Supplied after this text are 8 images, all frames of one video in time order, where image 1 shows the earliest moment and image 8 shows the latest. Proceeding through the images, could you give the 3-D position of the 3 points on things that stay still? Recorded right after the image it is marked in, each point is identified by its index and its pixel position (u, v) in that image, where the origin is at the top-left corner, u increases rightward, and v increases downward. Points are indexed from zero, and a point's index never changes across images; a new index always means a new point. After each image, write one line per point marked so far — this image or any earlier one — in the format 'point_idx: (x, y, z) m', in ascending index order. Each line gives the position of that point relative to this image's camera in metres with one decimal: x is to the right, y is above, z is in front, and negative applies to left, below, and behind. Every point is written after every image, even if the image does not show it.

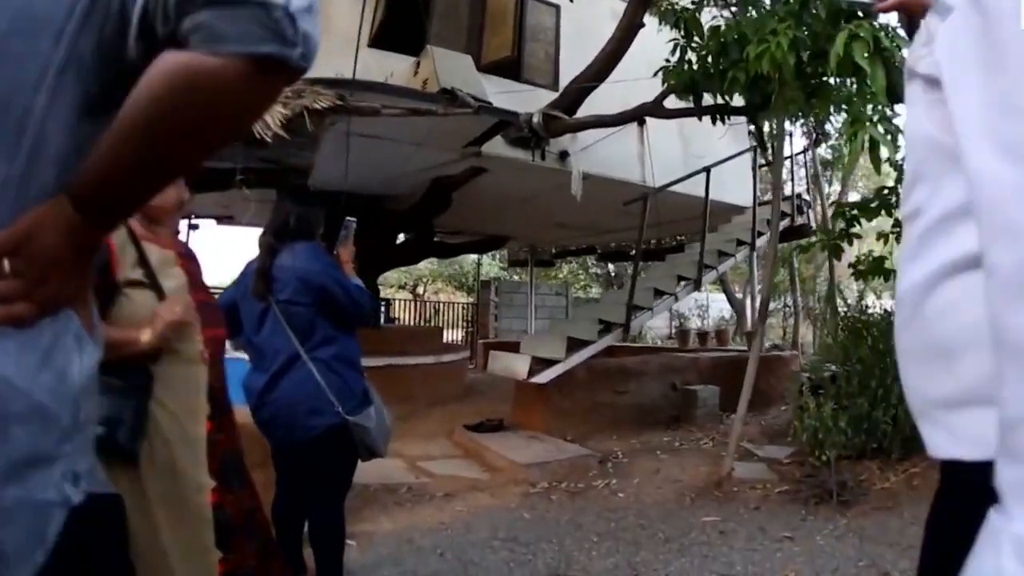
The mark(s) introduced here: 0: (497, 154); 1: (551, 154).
0: (-0.1, +0.8, +6.5) m
1: (+0.3, +0.8, +6.8) m
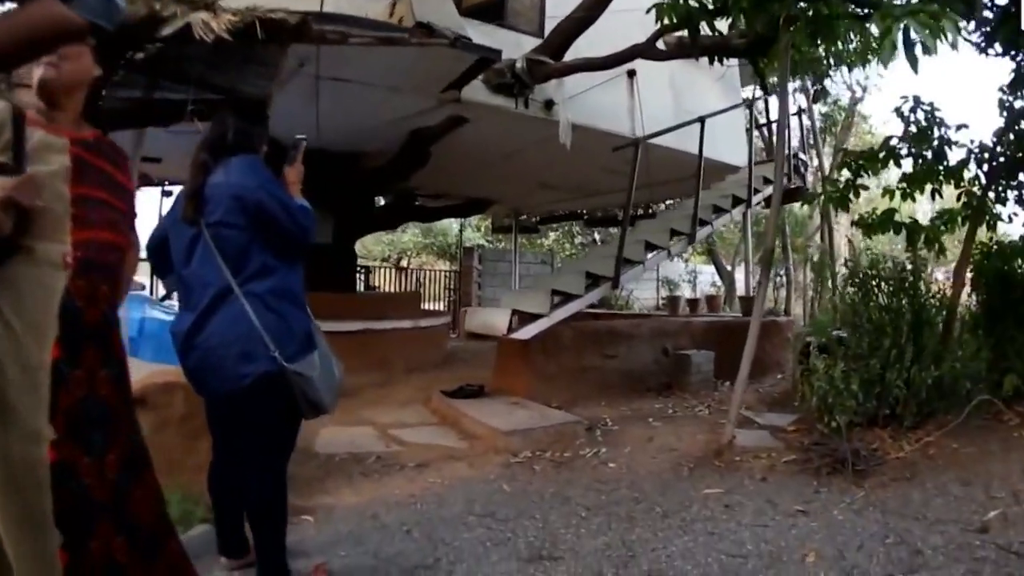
0: (-0.2, +1.0, +6.1) m
1: (+0.2, +1.1, +6.4) m
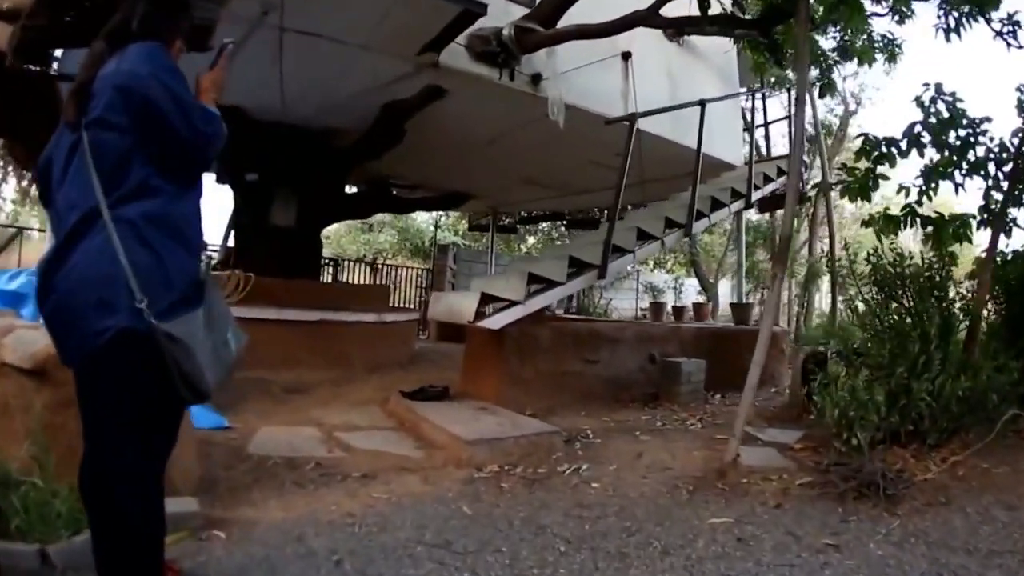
0: (-0.3, +1.0, +5.4) m
1: (+0.1, +1.1, +5.7) m
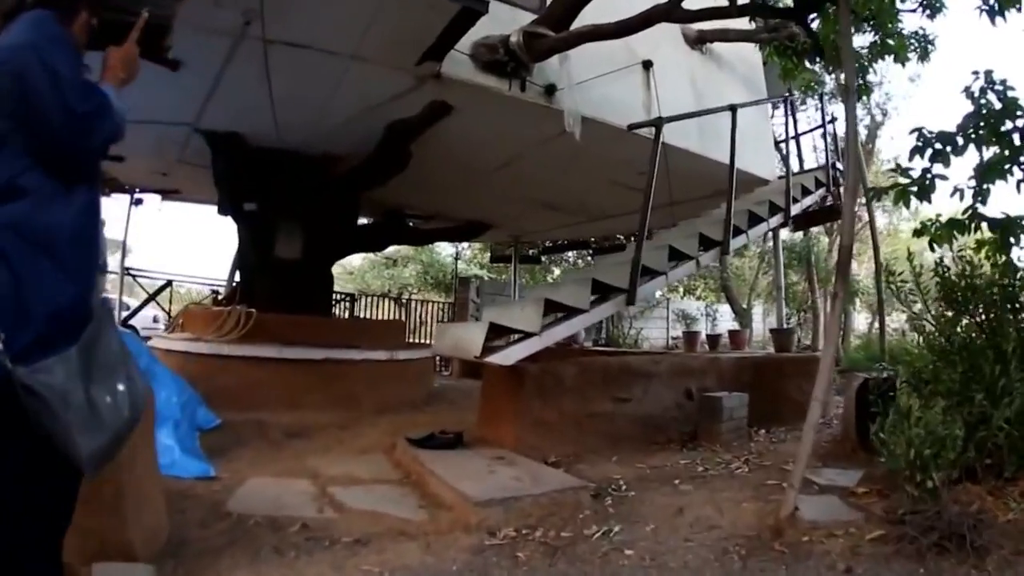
0: (-0.2, +0.9, +4.9) m
1: (+0.1, +0.9, +5.2) m
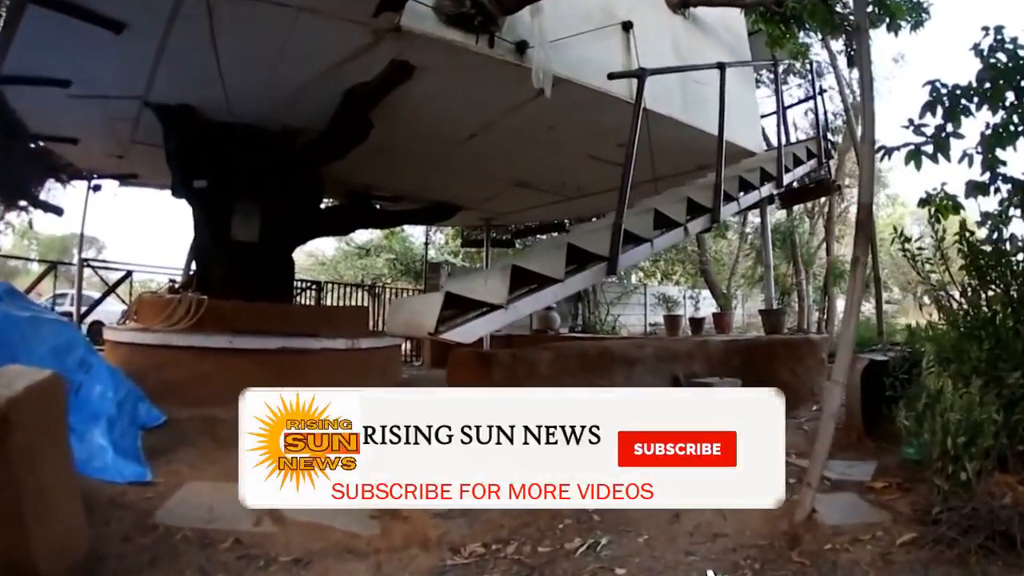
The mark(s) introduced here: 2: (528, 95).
0: (-0.3, +1.0, +4.4) m
1: (0.0, +1.0, +4.7) m
2: (+0.1, +0.9, +5.3) m
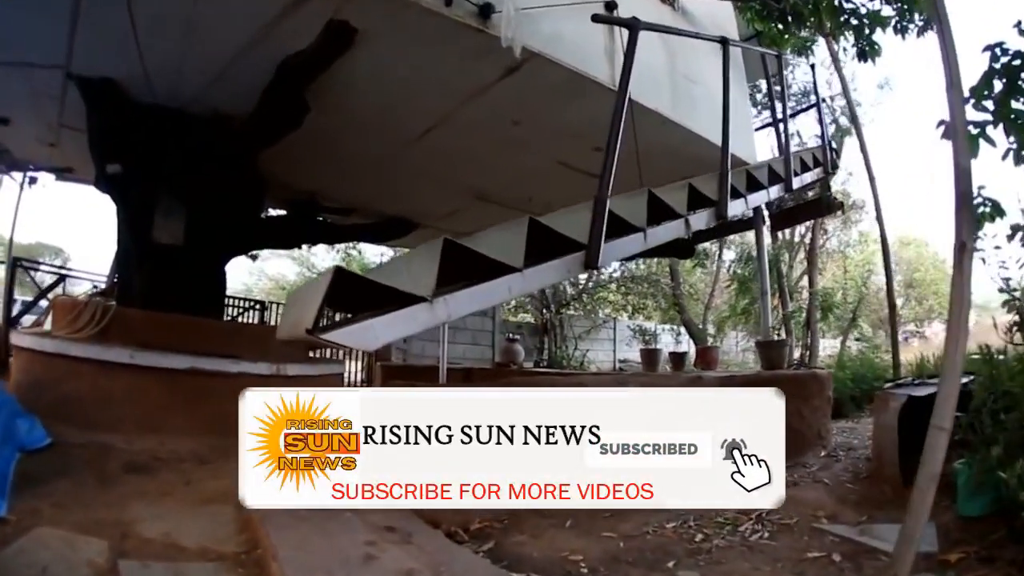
0: (-0.5, +1.0, +3.5) m
1: (-0.2, +1.0, +3.9) m
2: (-0.1, +0.8, +4.4) m
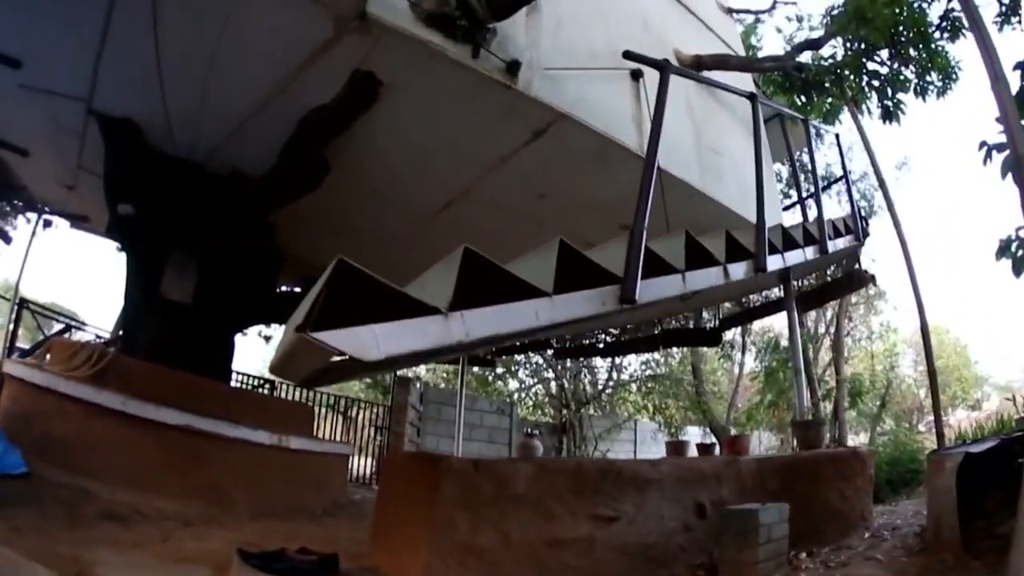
0: (-0.4, +0.8, +3.4) m
1: (-0.1, +0.7, +3.7) m
2: (0.0, +0.6, +4.2) m
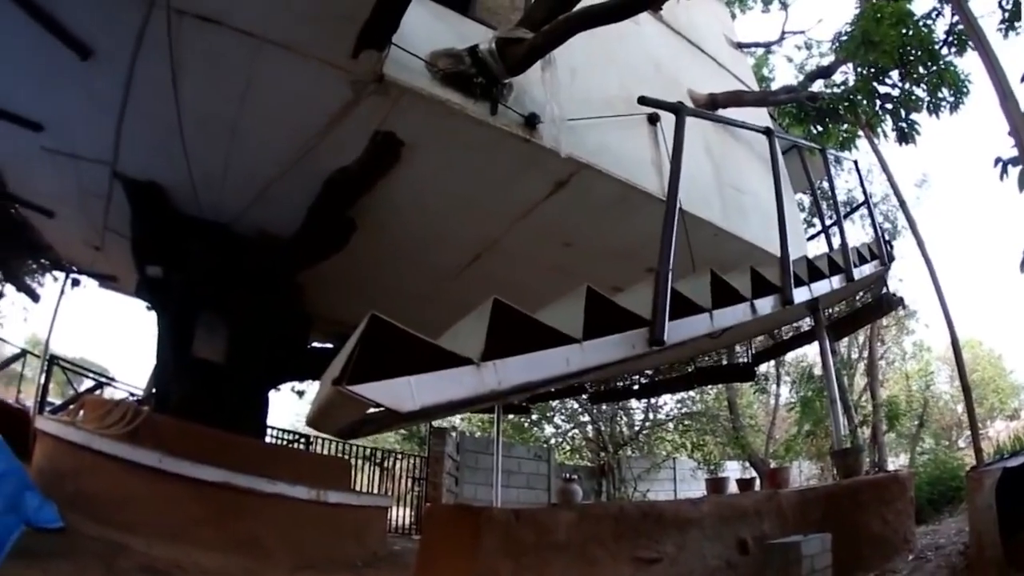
0: (-0.3, +0.6, +3.5) m
1: (0.0, +0.6, +3.8) m
2: (+0.1, +0.4, +4.3) m
